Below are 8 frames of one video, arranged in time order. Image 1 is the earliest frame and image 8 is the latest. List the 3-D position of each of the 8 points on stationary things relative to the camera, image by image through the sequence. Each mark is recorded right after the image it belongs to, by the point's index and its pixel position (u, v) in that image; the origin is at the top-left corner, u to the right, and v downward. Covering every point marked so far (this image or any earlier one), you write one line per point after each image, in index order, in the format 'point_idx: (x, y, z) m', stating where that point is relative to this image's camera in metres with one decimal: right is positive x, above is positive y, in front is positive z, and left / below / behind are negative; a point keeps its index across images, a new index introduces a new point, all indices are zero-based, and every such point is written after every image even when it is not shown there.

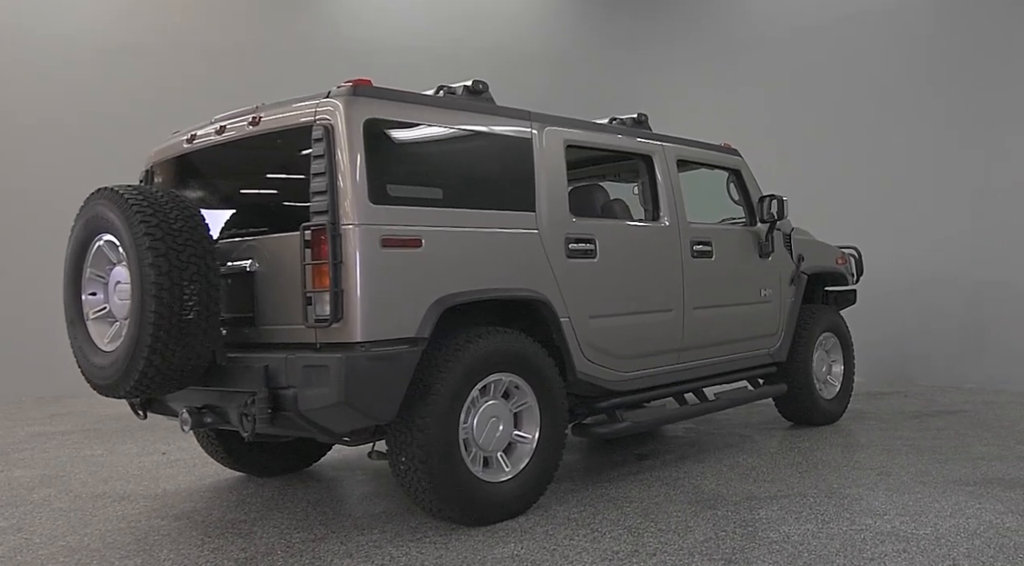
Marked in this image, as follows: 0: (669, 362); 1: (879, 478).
0: (+0.7, -0.4, +3.8) m
1: (+1.6, -0.8, +3.5) m
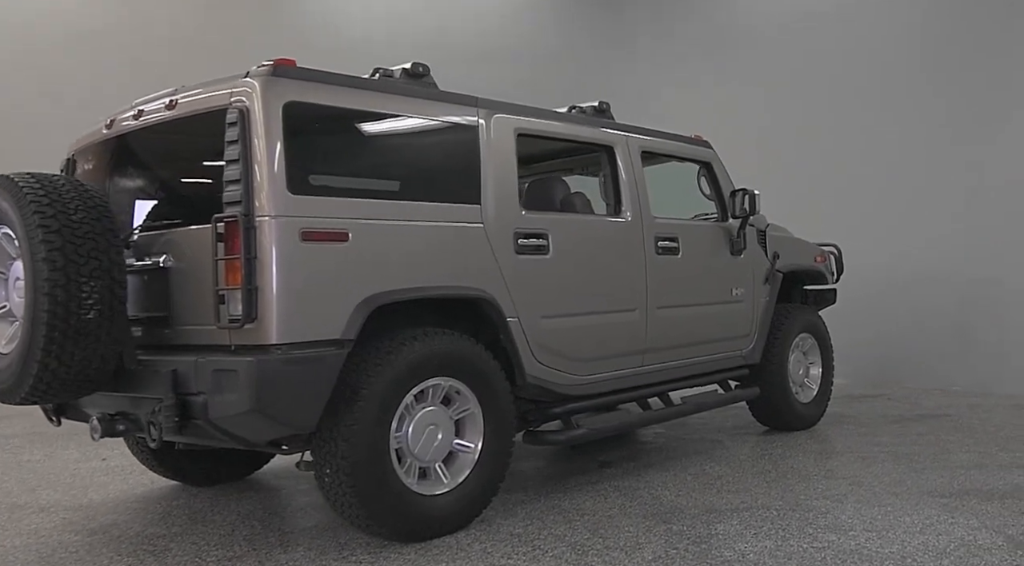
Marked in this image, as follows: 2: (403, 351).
0: (+0.5, -0.4, +3.6) m
1: (+1.4, -0.8, +3.3) m
2: (-0.4, -0.2, +2.7) m
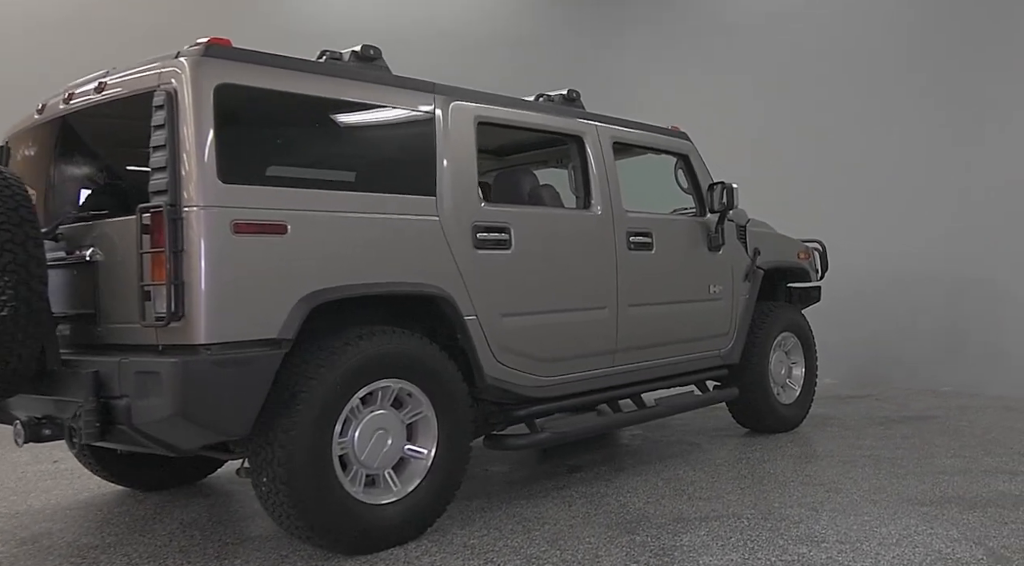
0: (+0.4, -0.4, +3.5) m
1: (+1.2, -0.8, +3.1) m
2: (-0.5, -0.2, +2.5) m
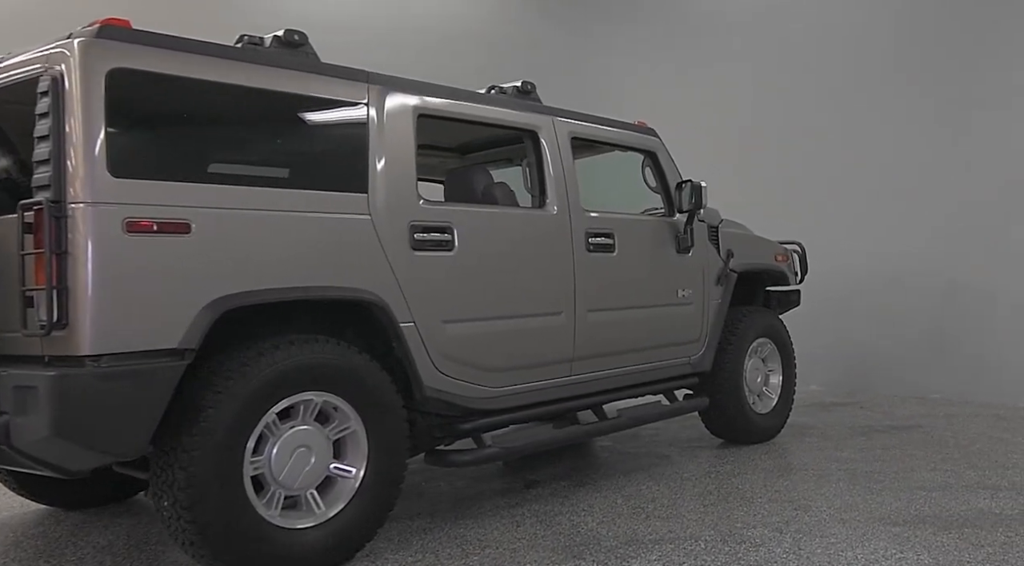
0: (+0.2, -0.4, +3.3) m
1: (+1.0, -0.8, +2.9) m
2: (-0.7, -0.2, +2.3) m
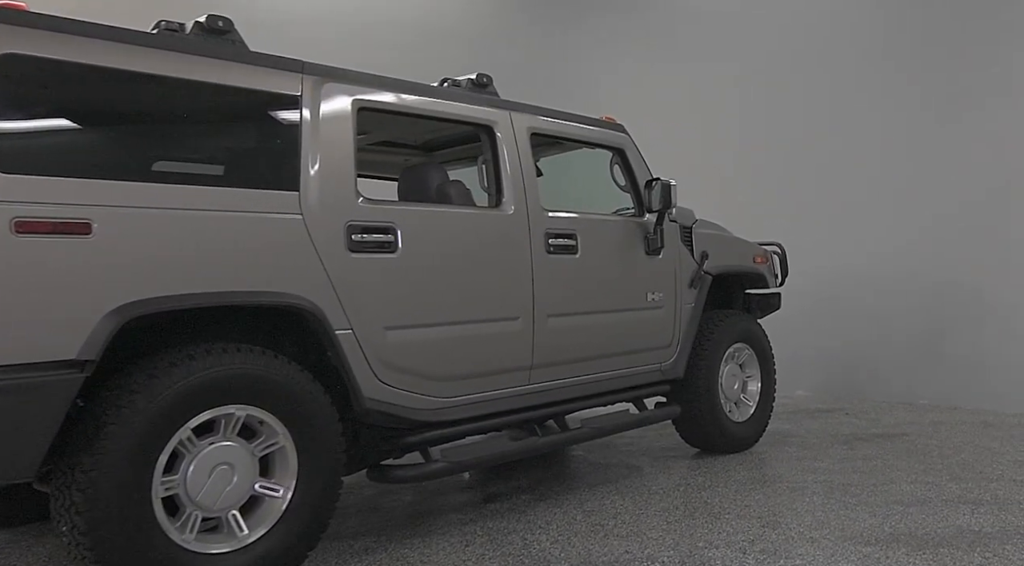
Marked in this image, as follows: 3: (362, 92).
0: (0.0, -0.4, +3.1) m
1: (+0.8, -0.9, +2.7) m
2: (-0.9, -0.2, +2.1) m
3: (-0.5, +0.7, +2.7) m
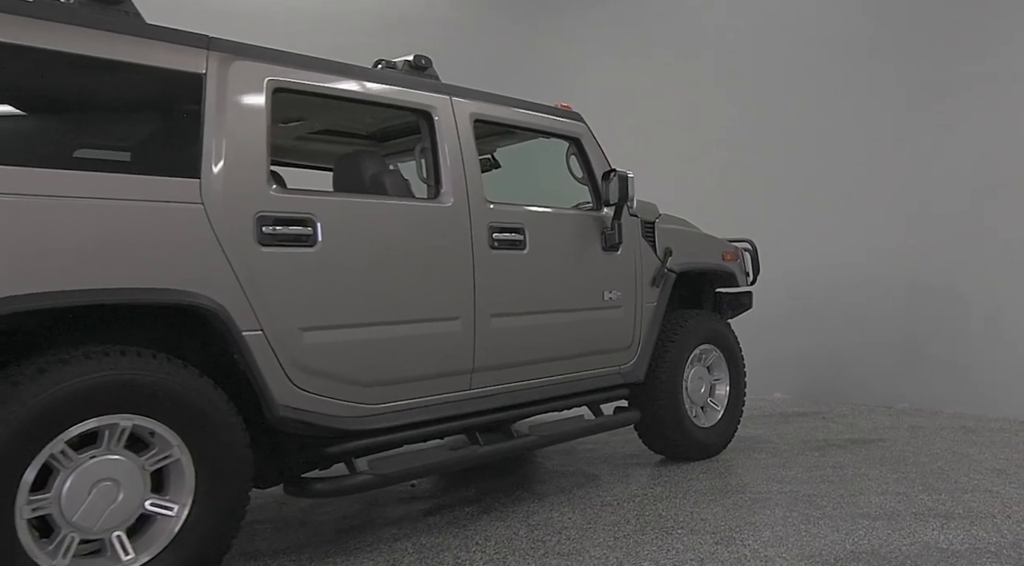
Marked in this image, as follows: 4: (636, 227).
0: (-0.2, -0.4, +2.9) m
1: (+0.6, -0.8, +2.5) m
2: (-1.1, -0.2, +1.9) m
3: (-0.7, +0.7, +2.5) m
4: (+0.6, +0.3, +3.7) m
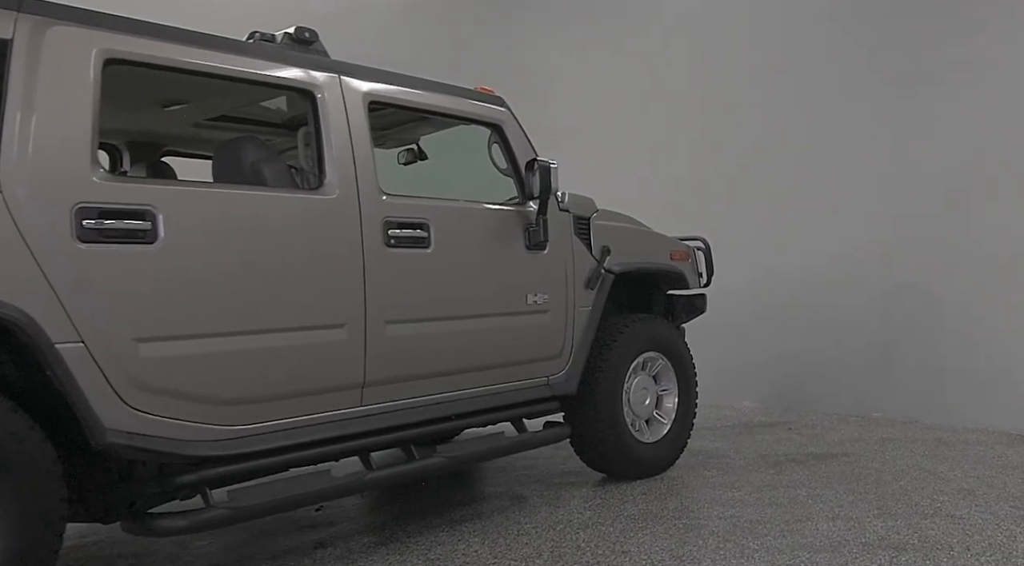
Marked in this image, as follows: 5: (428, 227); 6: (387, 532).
0: (-0.5, -0.4, +2.5) m
1: (+0.3, -0.9, +2.2) m
2: (-1.4, -0.2, +1.6) m
3: (-1.1, +0.7, +2.2) m
4: (+0.2, +0.2, +3.4) m
5: (-0.3, +0.2, +2.8) m
6: (-0.4, -0.9, +2.9) m
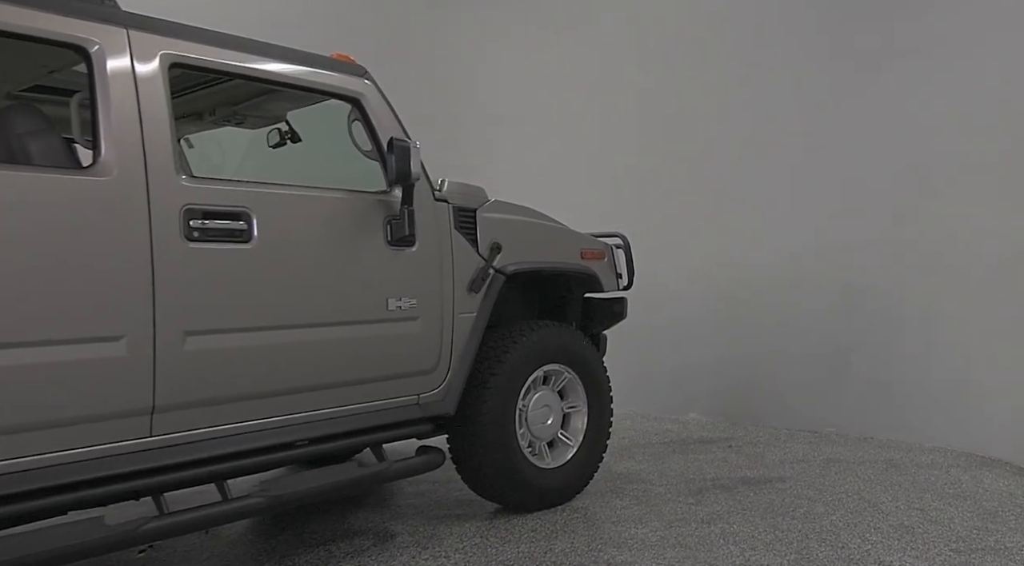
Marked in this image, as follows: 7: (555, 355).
0: (-1.0, -0.4, +2.1) m
1: (-0.2, -0.9, +1.7) m
2: (-1.9, -0.2, +1.1) m
3: (-1.5, +0.7, +1.7) m
4: (-0.2, +0.2, +2.9) m
5: (-0.7, +0.2, +2.3) m
6: (-0.9, -0.9, +2.4) m
7: (+0.2, -0.3, +3.3) m
